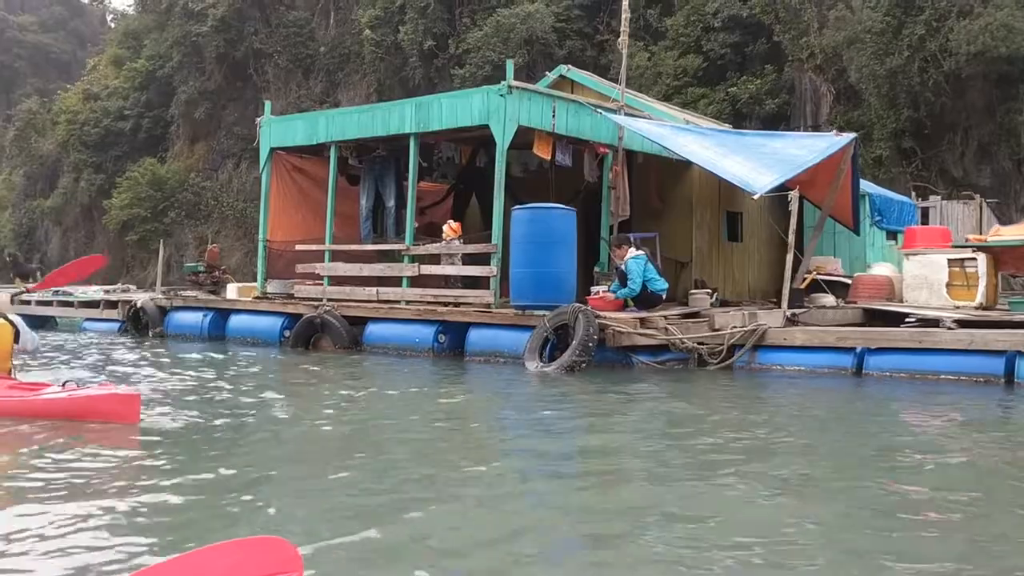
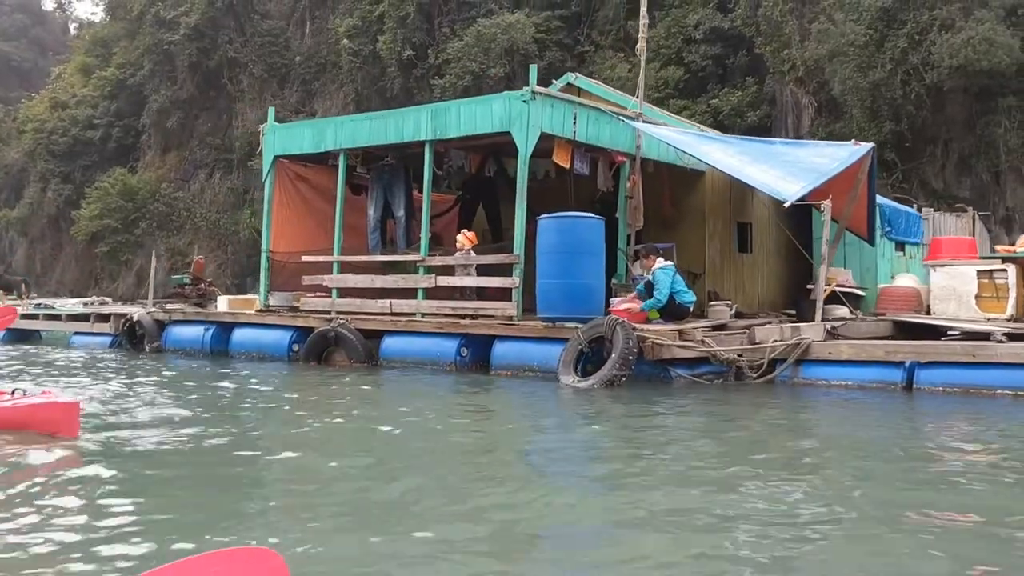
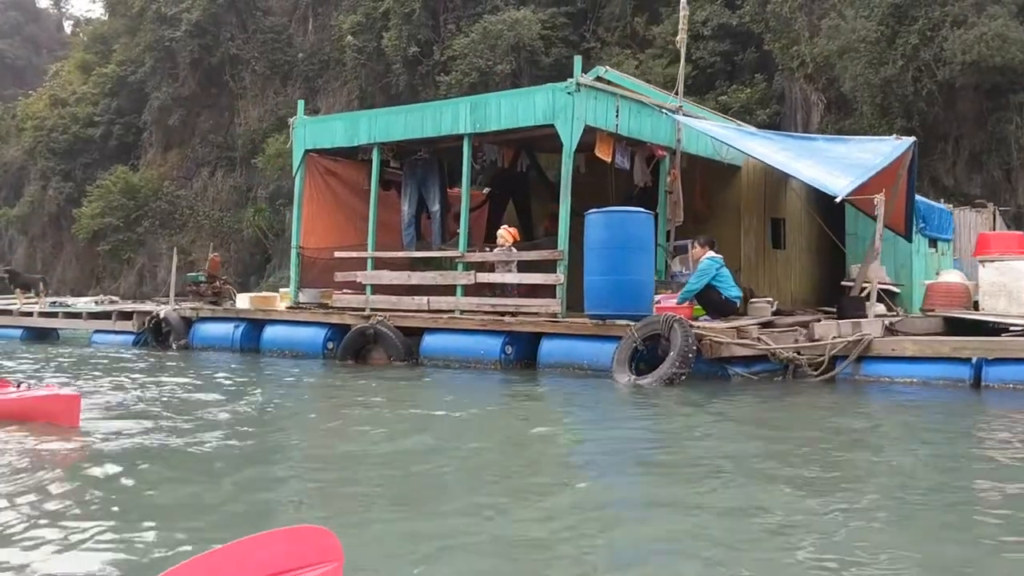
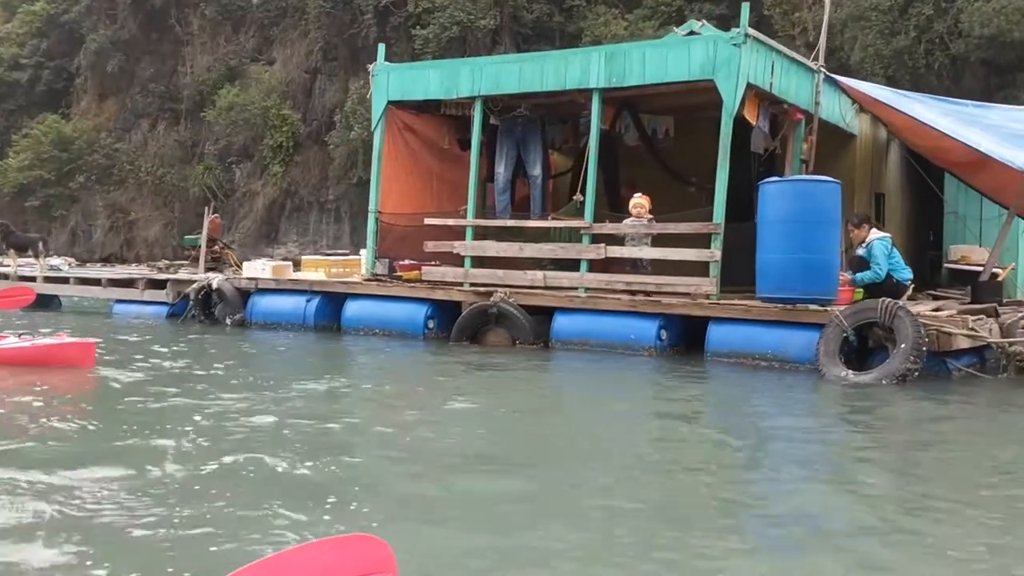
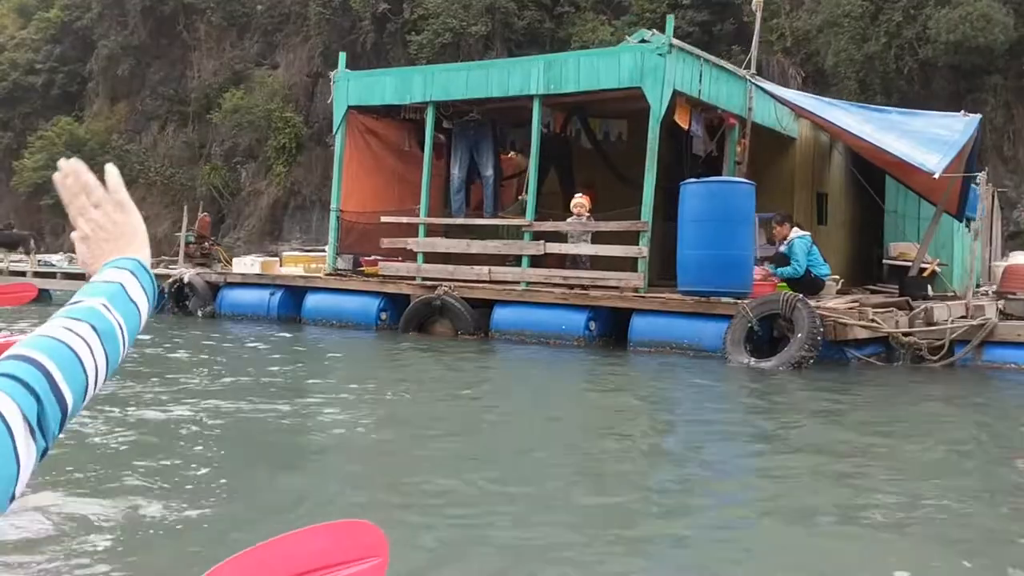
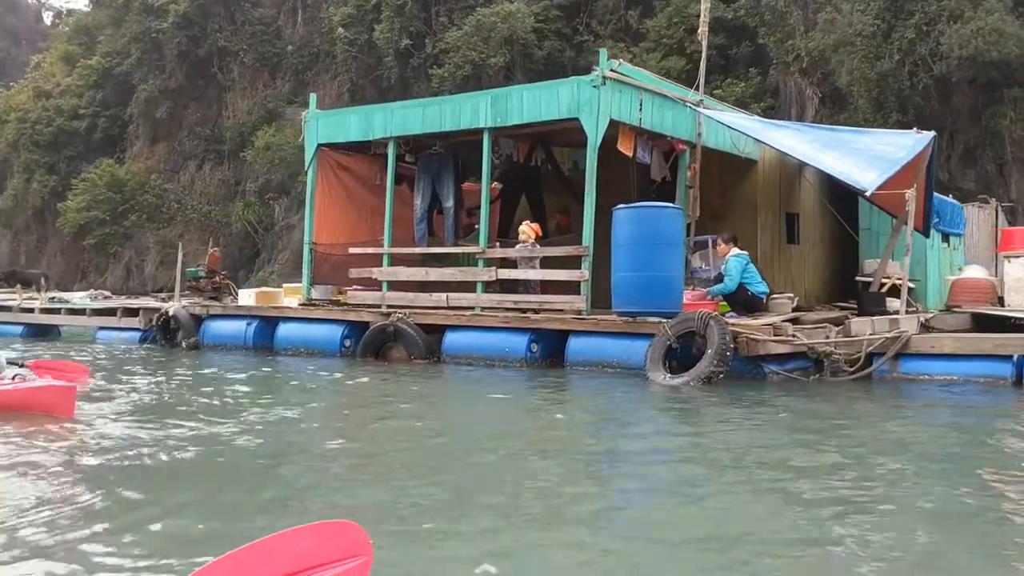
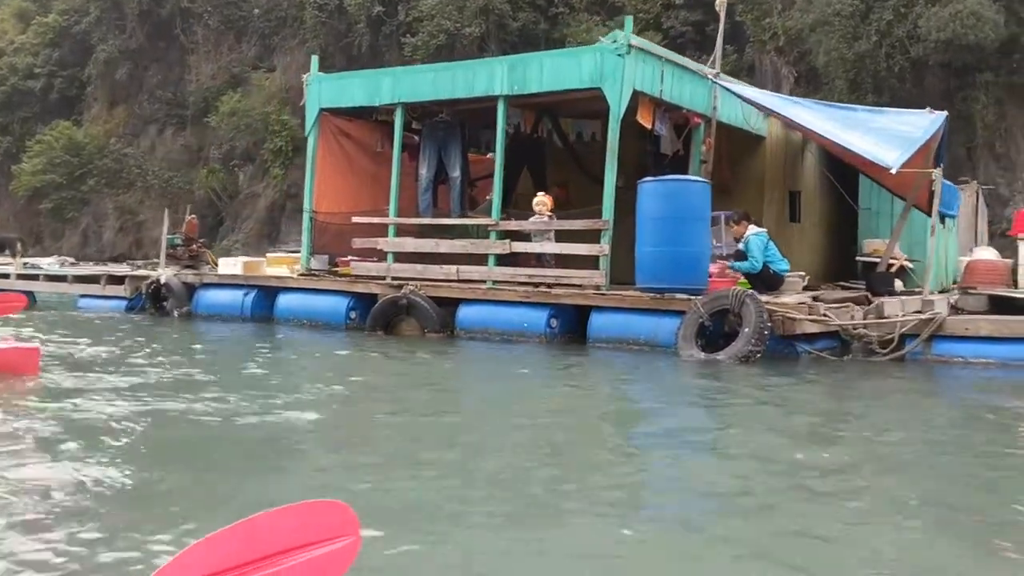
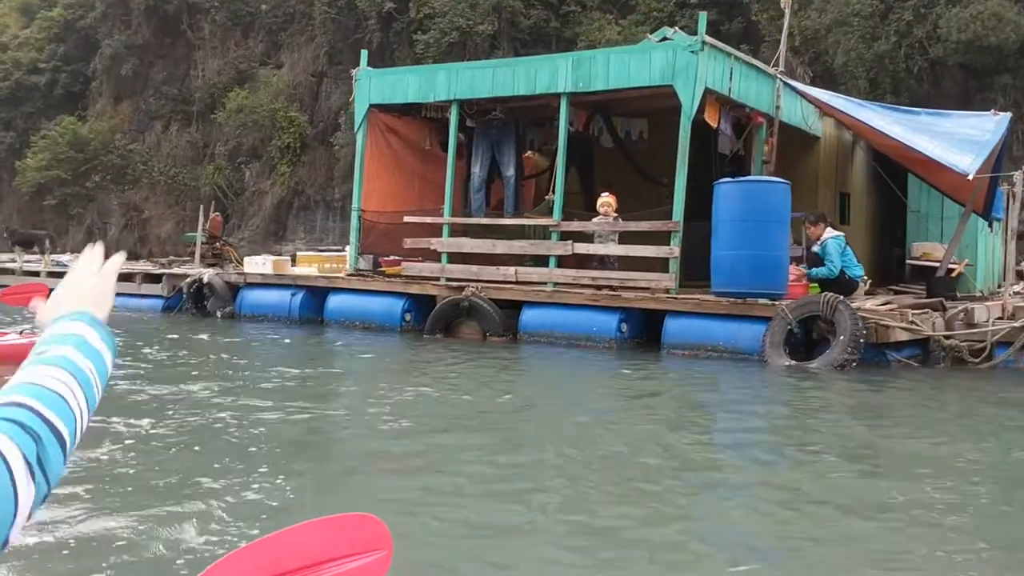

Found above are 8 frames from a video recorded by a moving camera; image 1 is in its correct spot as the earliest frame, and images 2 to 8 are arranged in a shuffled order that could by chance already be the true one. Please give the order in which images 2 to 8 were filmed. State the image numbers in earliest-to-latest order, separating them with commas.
2, 3, 6, 7, 5, 8, 4
